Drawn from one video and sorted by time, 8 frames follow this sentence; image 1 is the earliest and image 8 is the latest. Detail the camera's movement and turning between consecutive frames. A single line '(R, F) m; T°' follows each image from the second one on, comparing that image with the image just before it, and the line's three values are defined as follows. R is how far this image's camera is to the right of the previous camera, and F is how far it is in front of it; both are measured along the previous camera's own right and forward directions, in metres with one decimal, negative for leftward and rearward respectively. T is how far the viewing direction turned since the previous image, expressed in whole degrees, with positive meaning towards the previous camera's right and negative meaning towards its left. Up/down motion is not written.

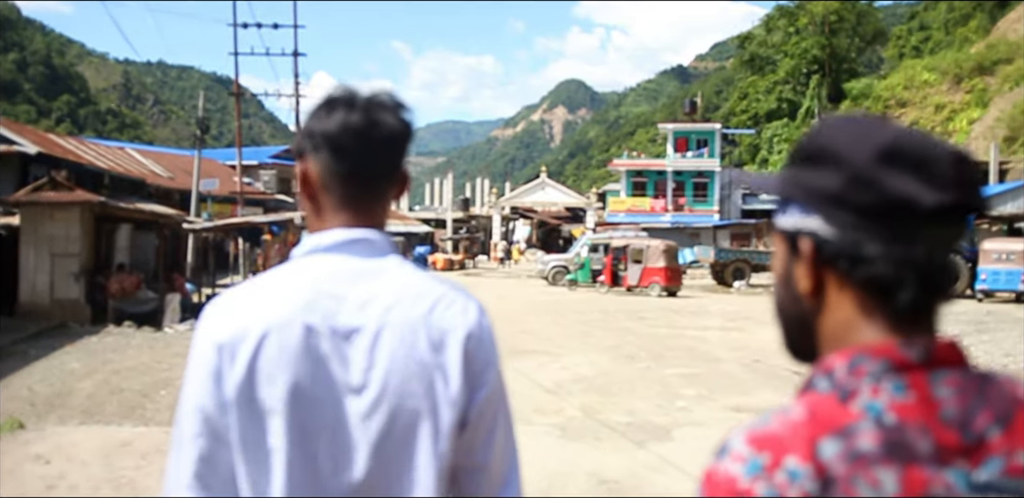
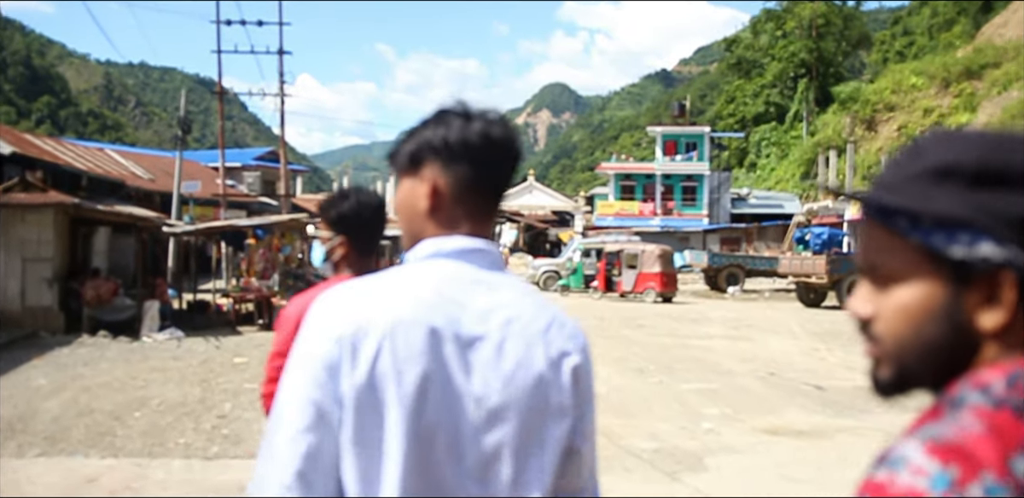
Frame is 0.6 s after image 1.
(-0.2, +0.6) m; +1°
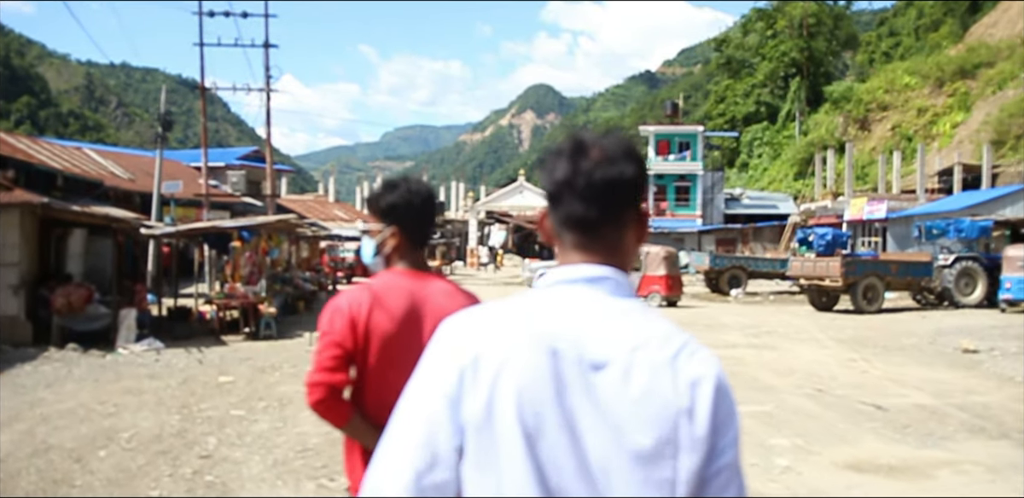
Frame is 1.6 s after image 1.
(-0.3, +1.1) m; +1°
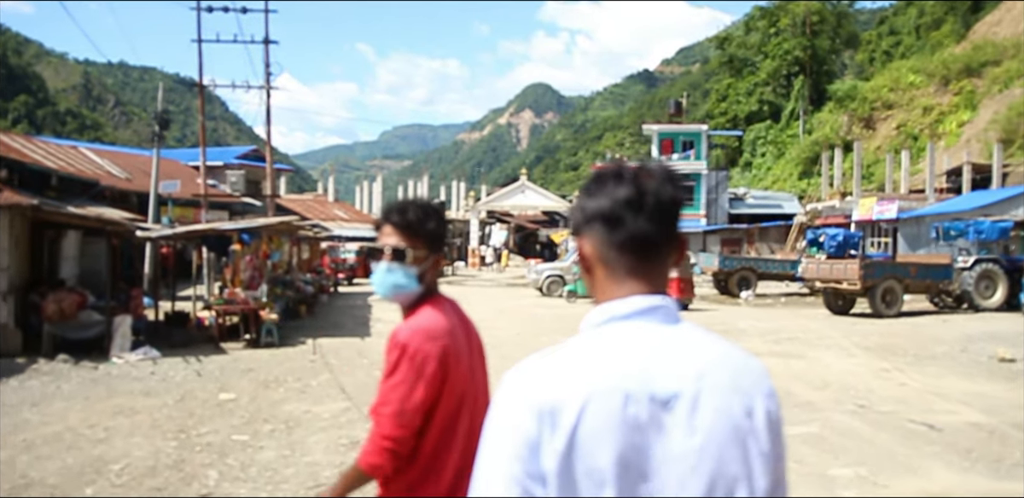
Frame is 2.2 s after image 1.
(-0.2, +0.6) m; 0°
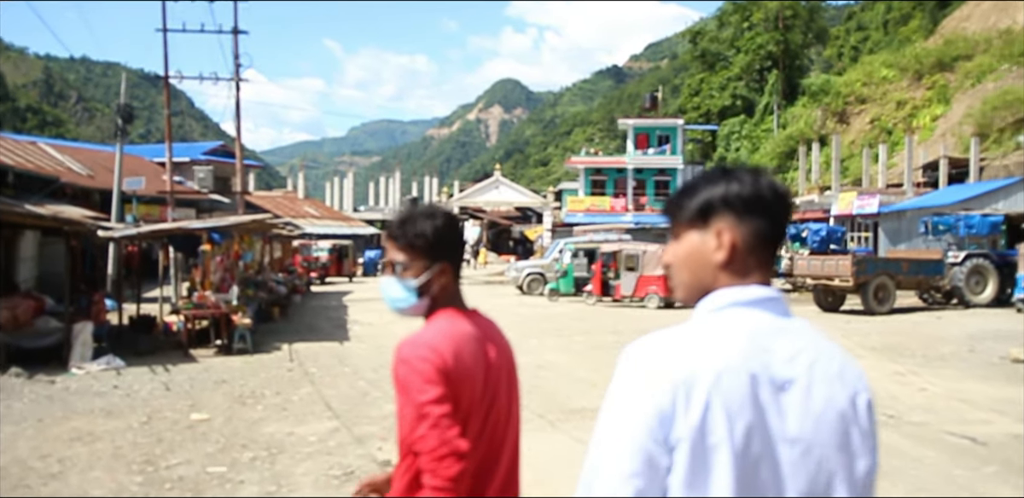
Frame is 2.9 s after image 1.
(-0.3, +0.8) m; +2°
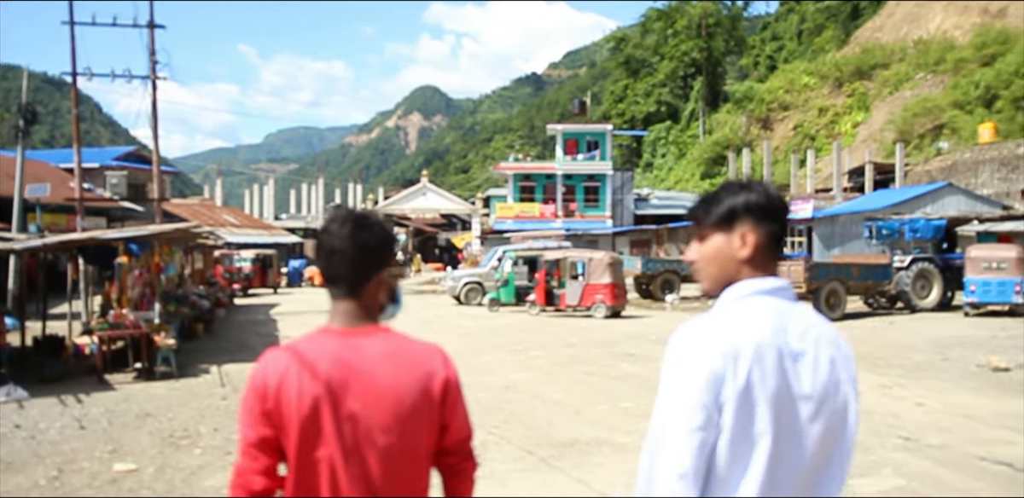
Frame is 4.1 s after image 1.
(-0.4, +1.0) m; +5°
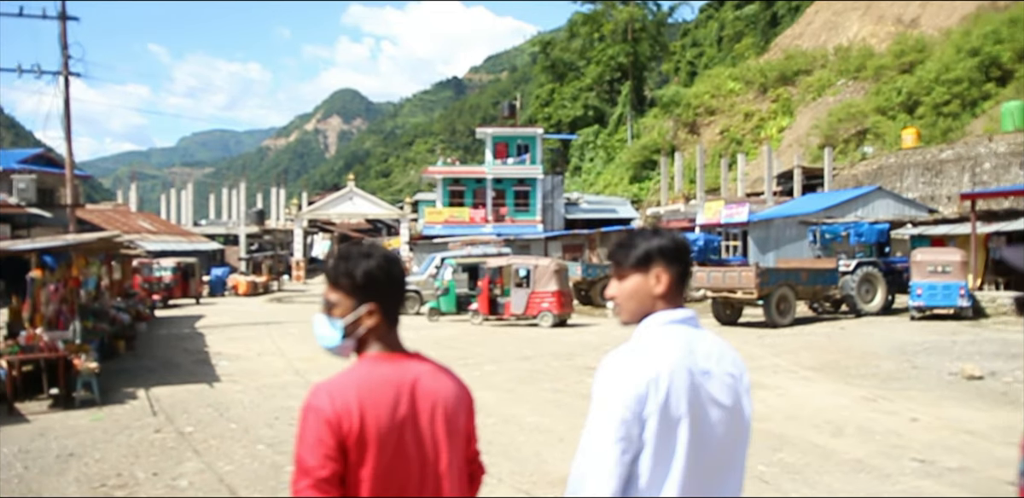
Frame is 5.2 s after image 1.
(-0.4, +0.8) m; +5°
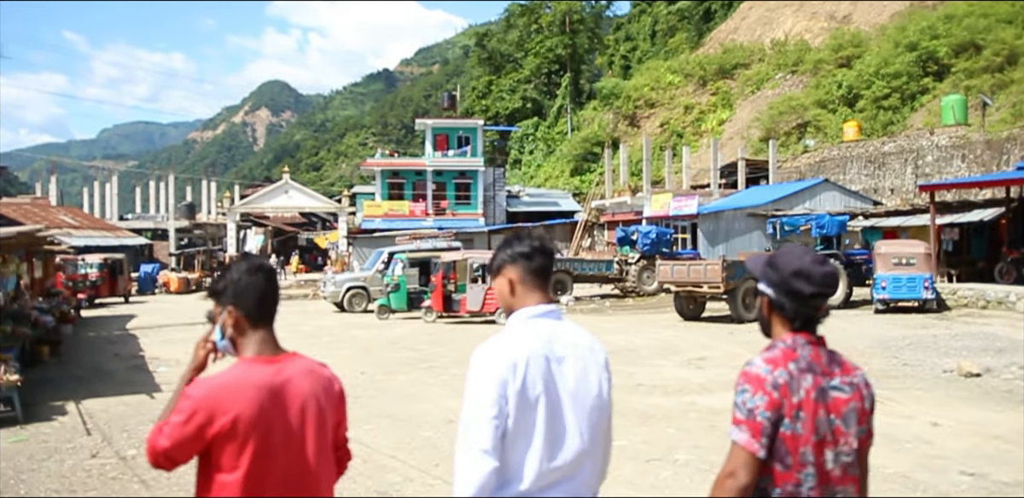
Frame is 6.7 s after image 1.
(-0.5, +0.9) m; +4°
